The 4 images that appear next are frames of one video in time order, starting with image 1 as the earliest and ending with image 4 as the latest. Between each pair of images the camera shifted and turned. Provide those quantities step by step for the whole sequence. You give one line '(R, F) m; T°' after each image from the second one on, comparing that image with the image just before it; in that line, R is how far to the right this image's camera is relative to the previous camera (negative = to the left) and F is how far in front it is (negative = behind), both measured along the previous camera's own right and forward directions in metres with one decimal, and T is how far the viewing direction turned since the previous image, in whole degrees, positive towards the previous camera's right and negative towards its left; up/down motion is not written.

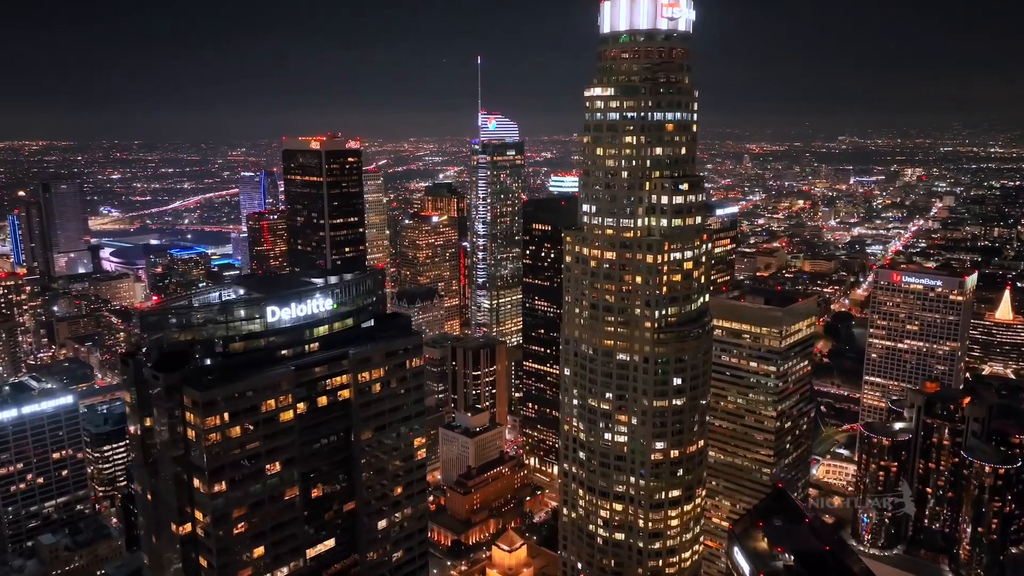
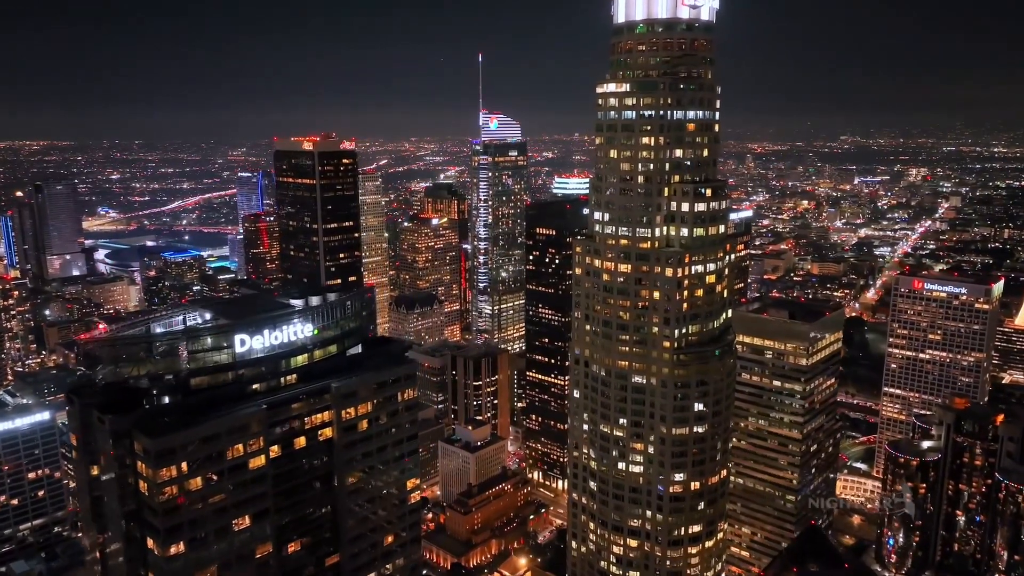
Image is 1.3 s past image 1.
(-0.3, +4.8) m; 0°
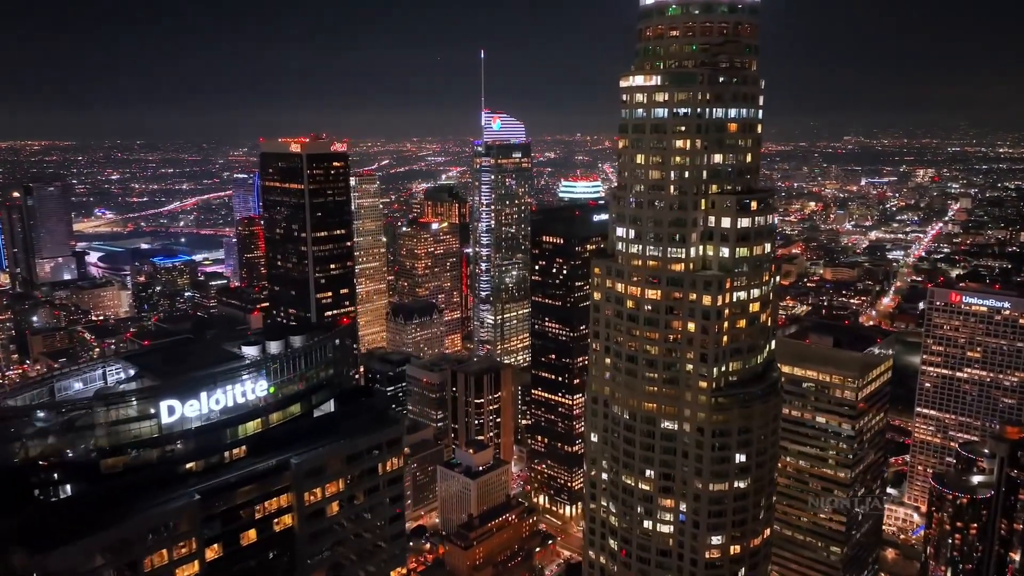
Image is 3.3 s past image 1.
(-0.4, +7.3) m; 0°
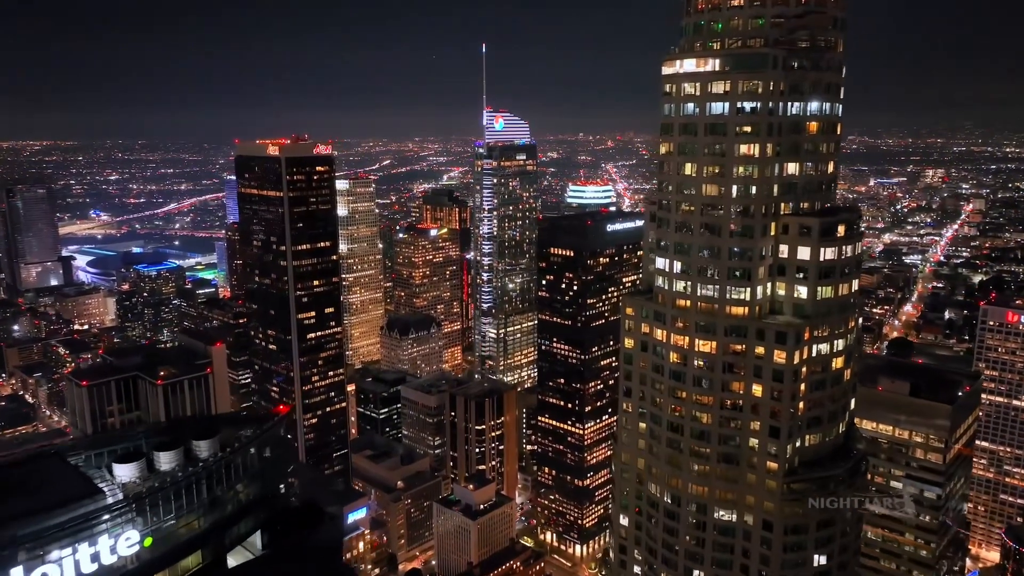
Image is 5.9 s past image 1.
(-0.3, +9.5) m; 0°
